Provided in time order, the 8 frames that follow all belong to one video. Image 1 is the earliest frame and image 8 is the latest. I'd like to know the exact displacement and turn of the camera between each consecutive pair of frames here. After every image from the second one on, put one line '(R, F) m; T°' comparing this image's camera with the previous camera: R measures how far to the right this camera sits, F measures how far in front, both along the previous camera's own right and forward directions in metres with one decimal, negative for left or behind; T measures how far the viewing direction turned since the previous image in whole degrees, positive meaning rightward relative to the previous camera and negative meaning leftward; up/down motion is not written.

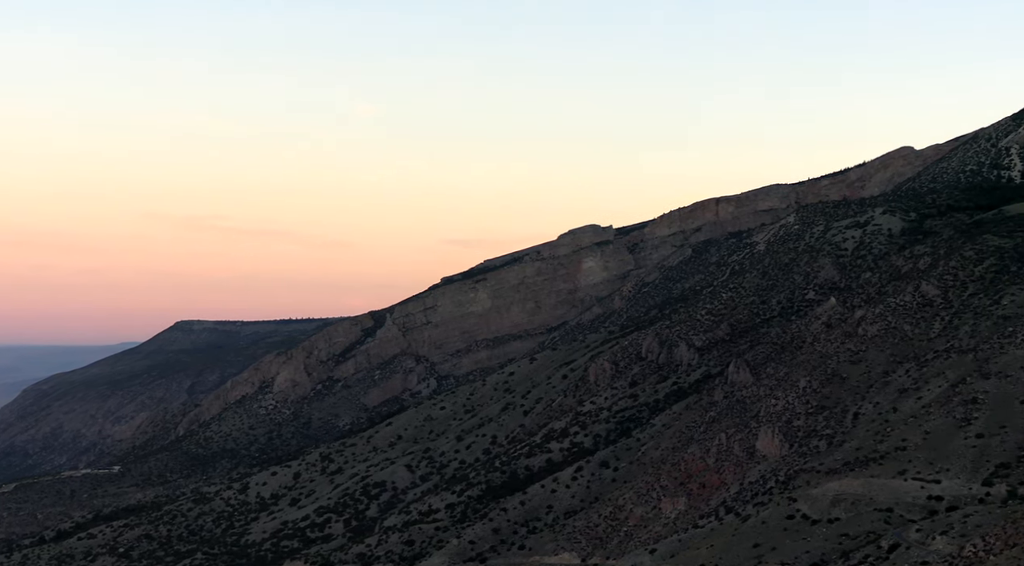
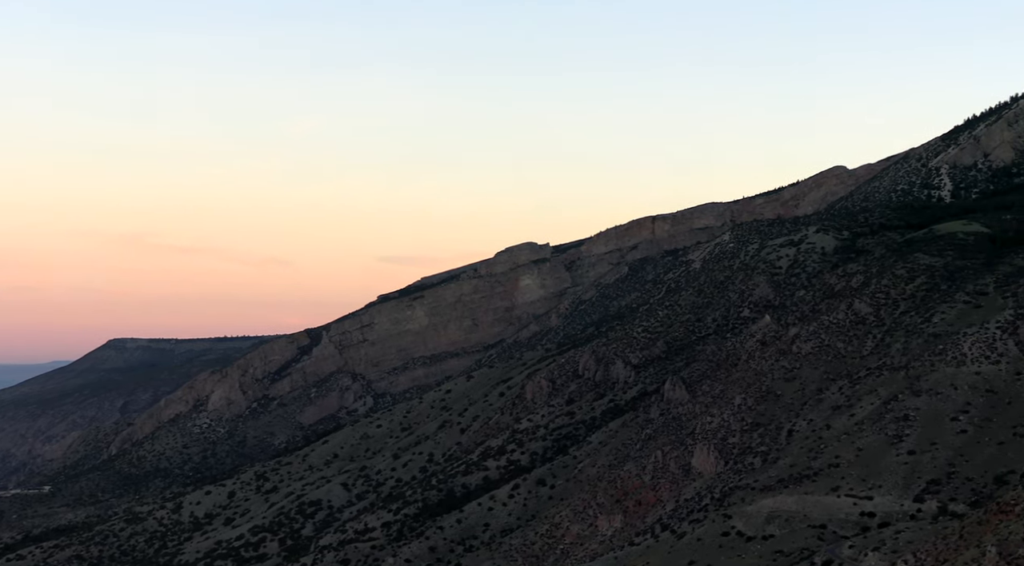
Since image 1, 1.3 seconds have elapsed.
(+1.3, 0.0) m; +2°
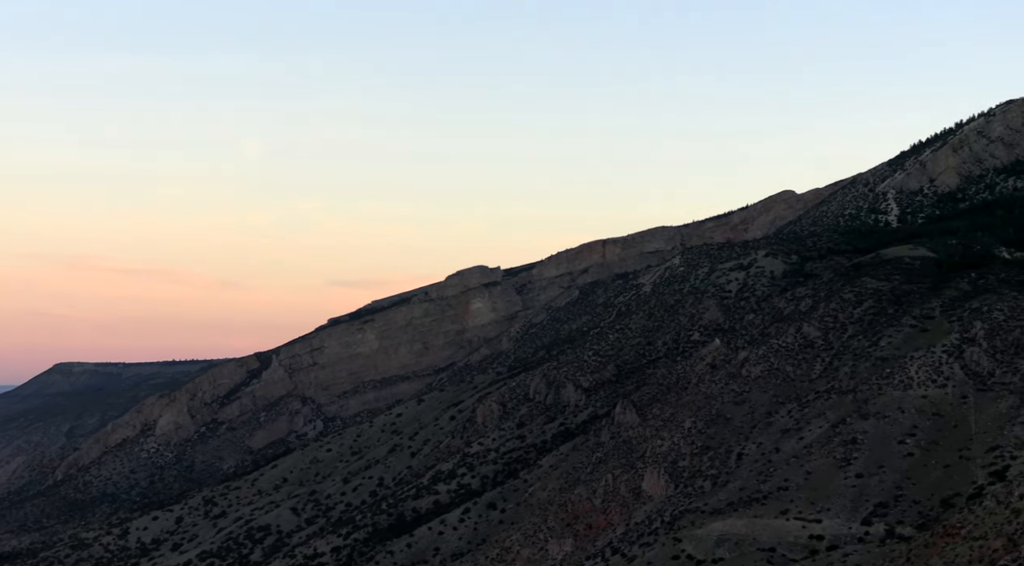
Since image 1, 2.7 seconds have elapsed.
(+1.4, 0.0) m; +1°
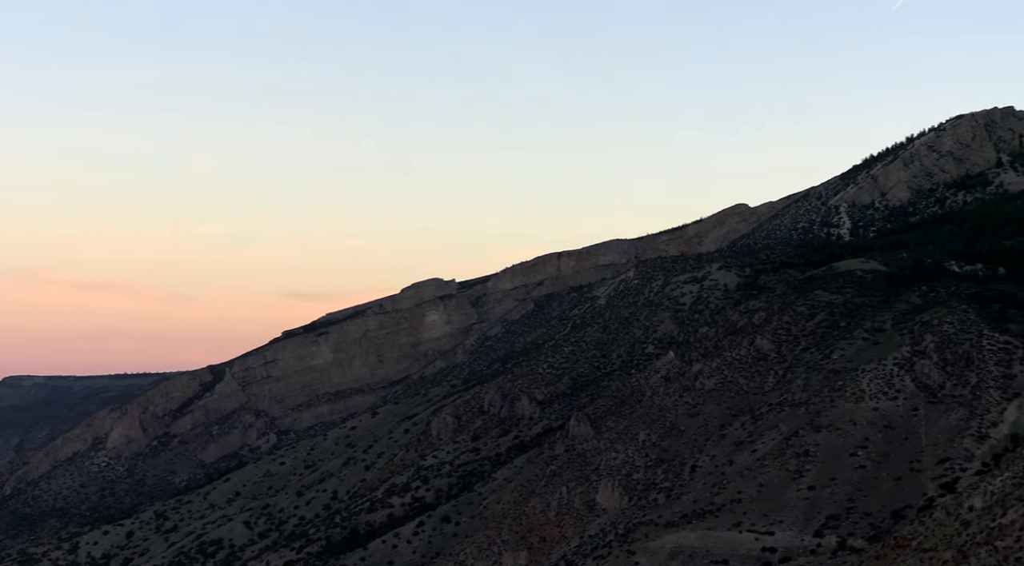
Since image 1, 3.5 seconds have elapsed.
(+1.2, 0.0) m; +1°
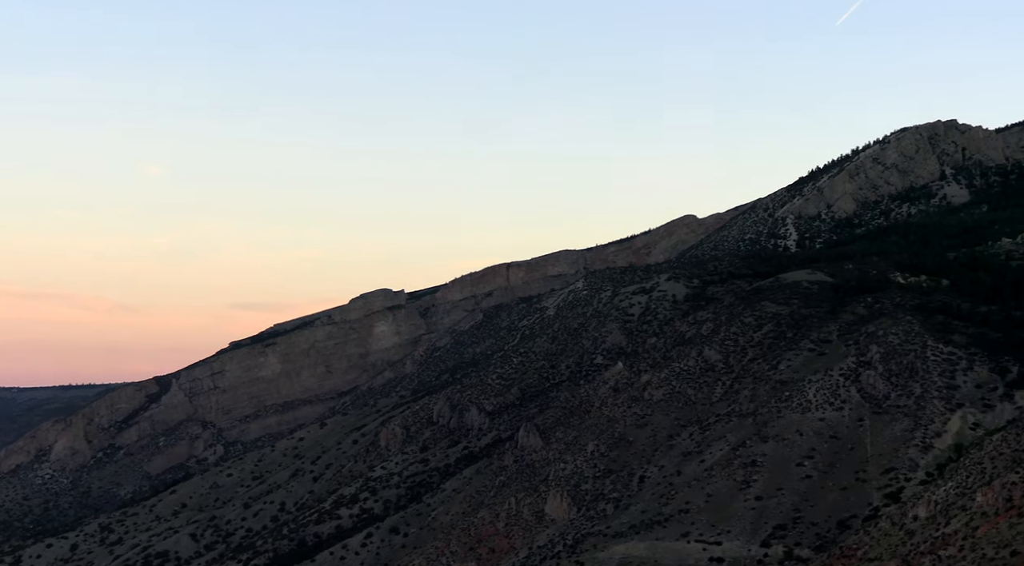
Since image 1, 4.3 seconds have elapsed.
(+1.4, 0.0) m; +1°
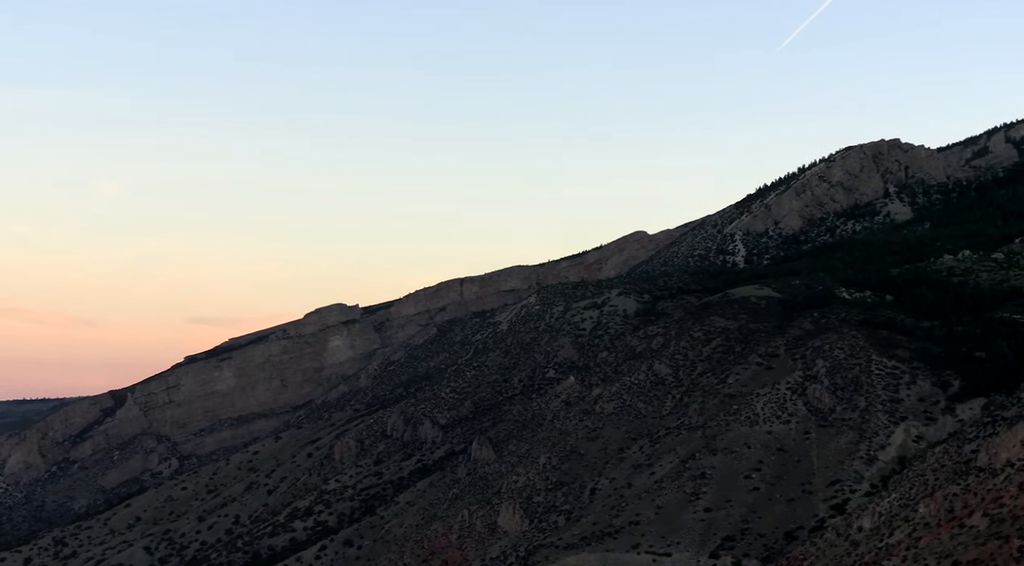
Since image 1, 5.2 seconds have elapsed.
(+1.3, -1.2) m; +1°
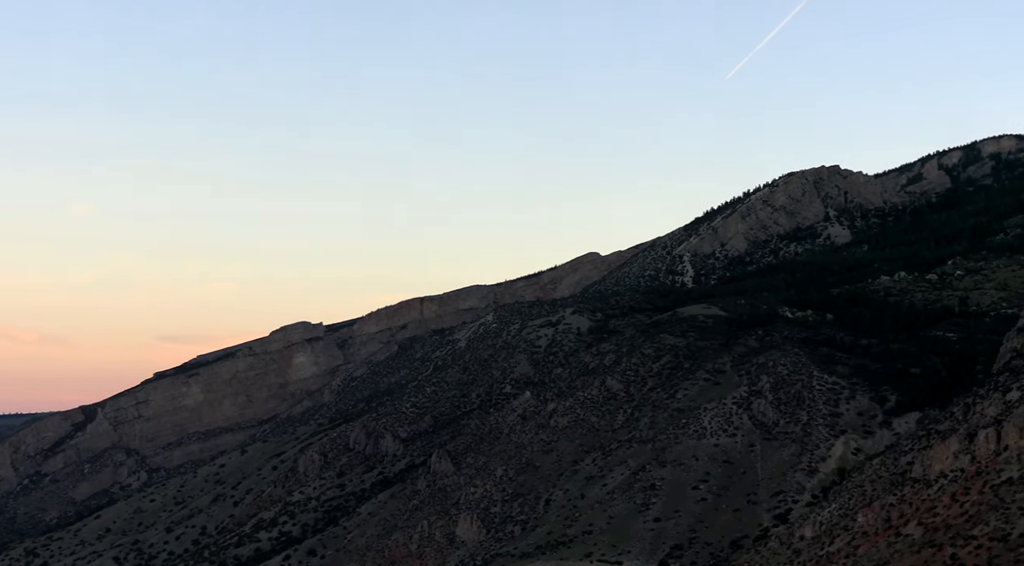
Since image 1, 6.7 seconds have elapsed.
(+1.2, -3.6) m; +1°
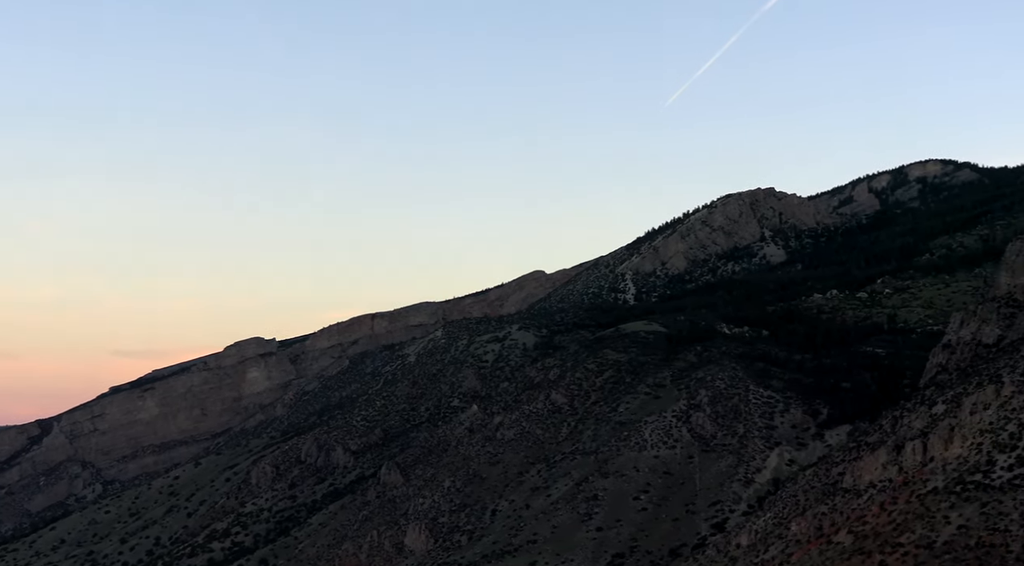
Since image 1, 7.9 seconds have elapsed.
(+1.2, -3.0) m; +2°
